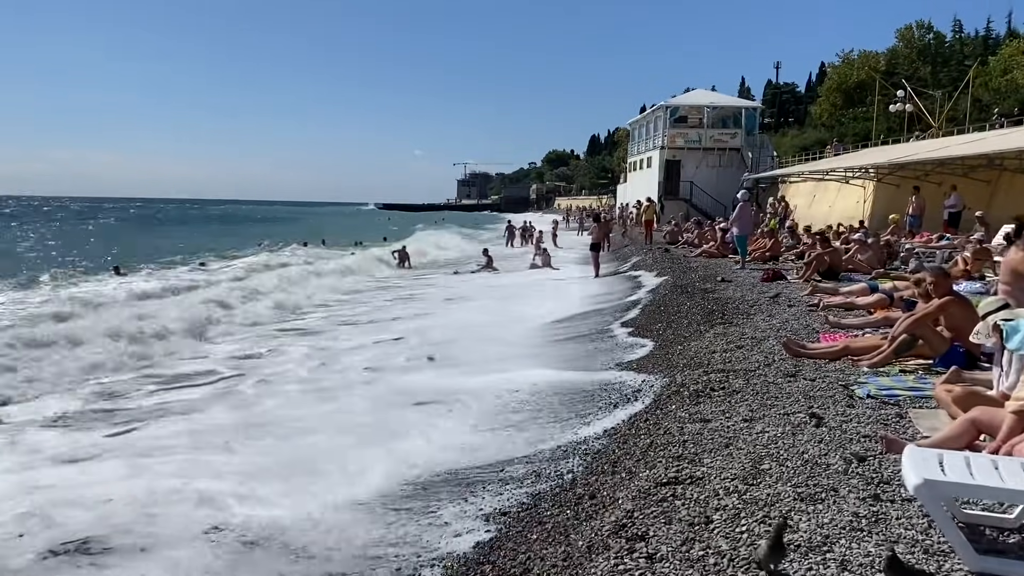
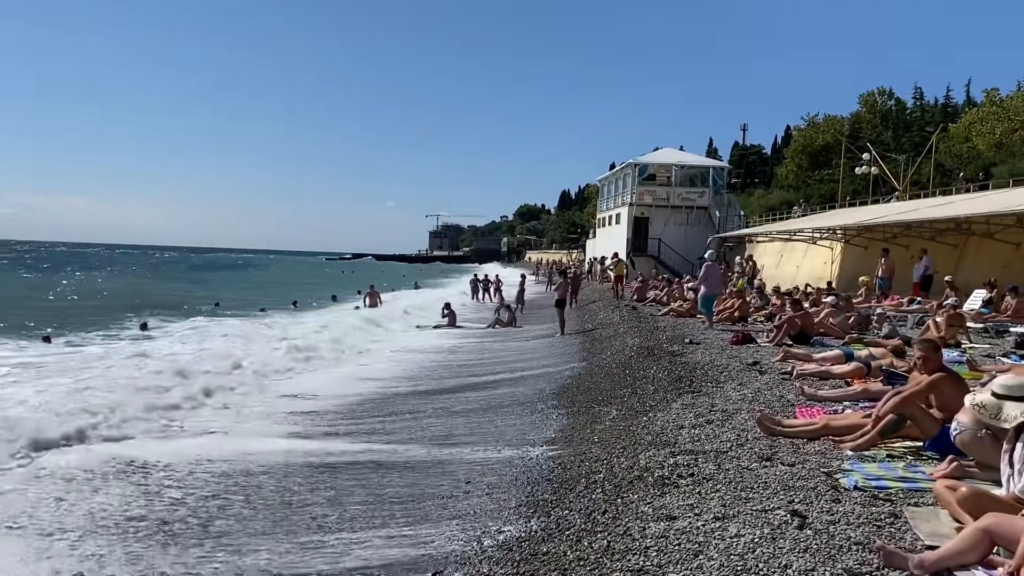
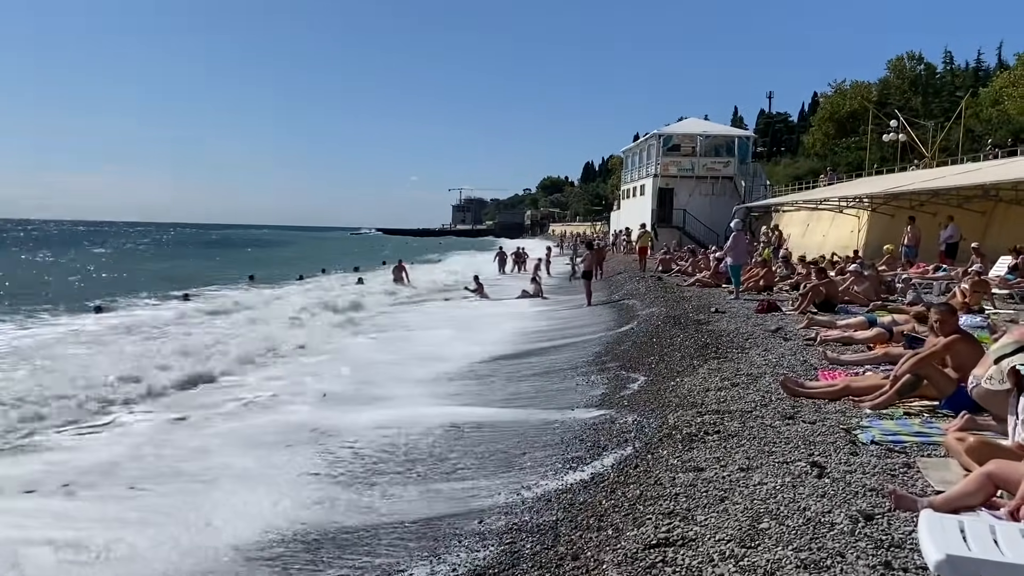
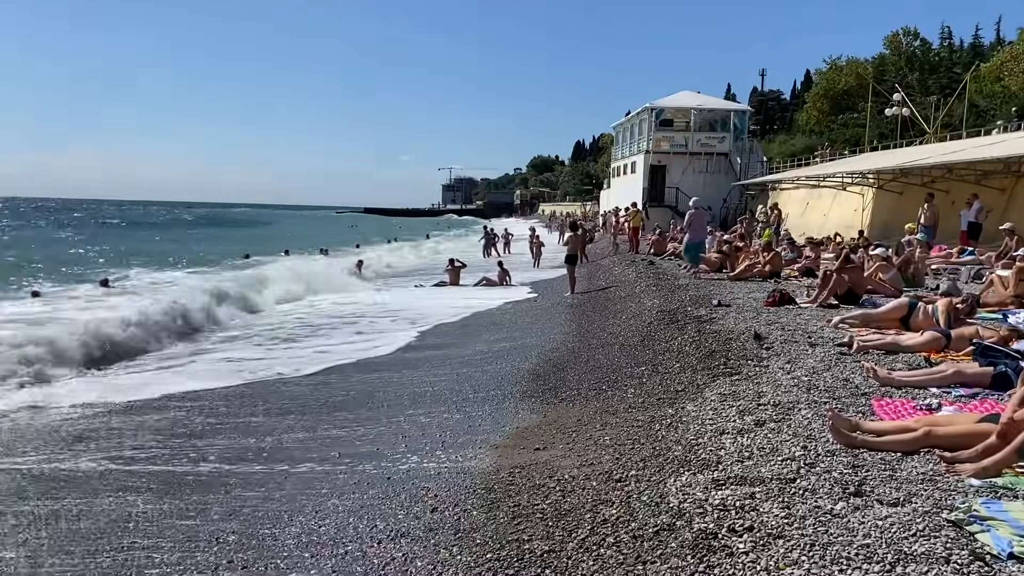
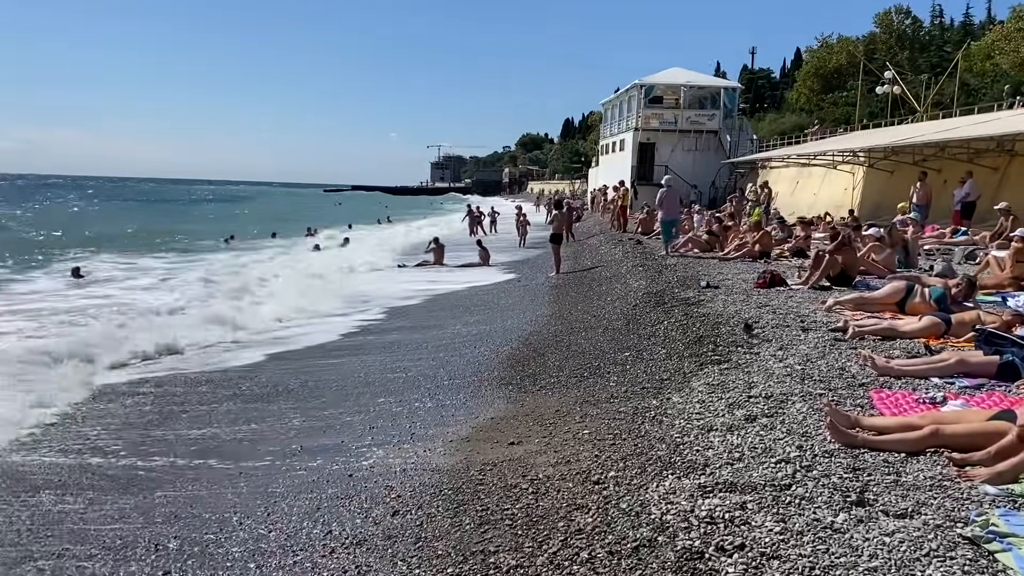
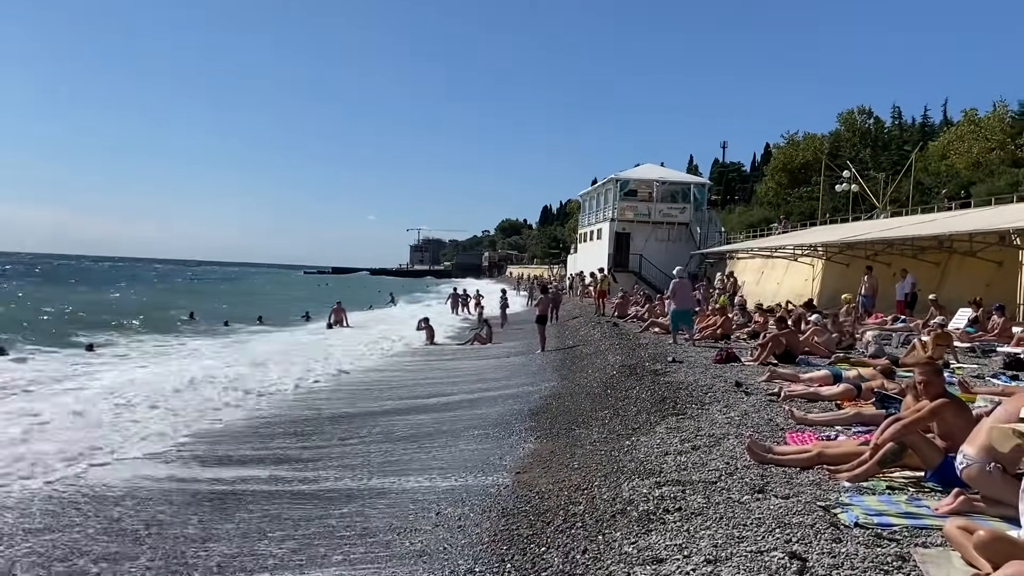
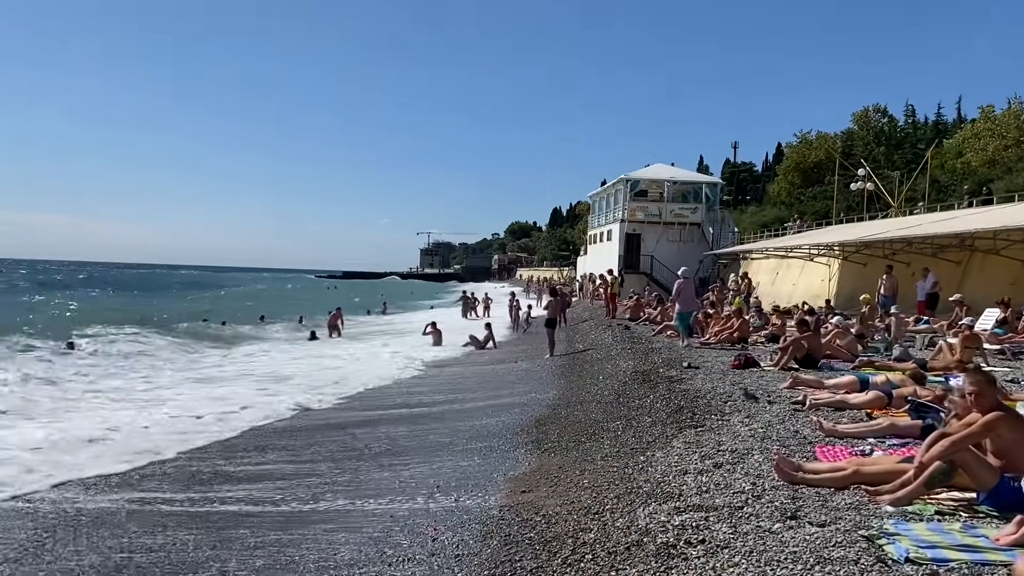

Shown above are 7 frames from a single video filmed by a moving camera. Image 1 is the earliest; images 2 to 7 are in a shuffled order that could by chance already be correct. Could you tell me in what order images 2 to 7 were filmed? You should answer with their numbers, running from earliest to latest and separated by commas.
3, 2, 6, 7, 4, 5
